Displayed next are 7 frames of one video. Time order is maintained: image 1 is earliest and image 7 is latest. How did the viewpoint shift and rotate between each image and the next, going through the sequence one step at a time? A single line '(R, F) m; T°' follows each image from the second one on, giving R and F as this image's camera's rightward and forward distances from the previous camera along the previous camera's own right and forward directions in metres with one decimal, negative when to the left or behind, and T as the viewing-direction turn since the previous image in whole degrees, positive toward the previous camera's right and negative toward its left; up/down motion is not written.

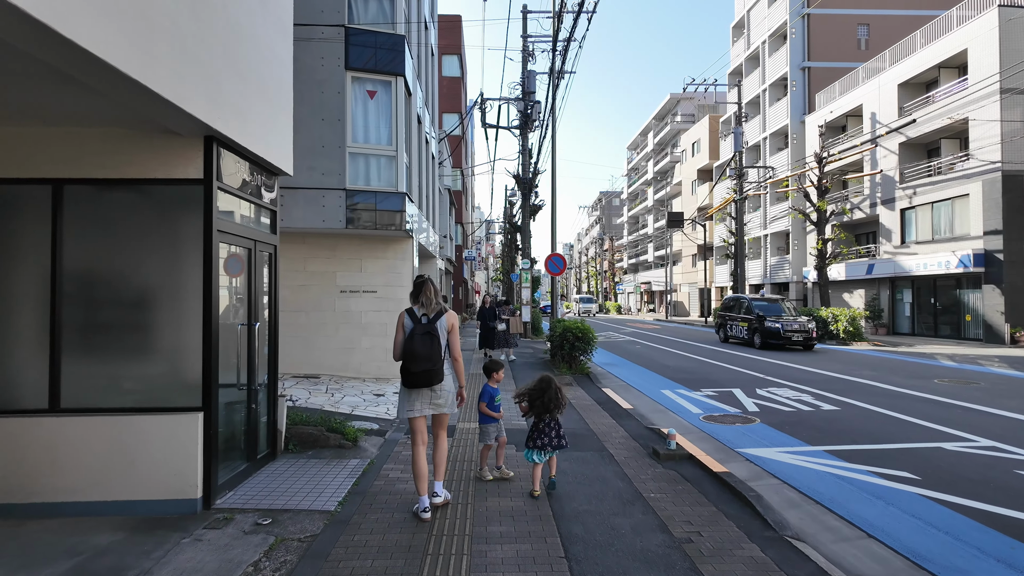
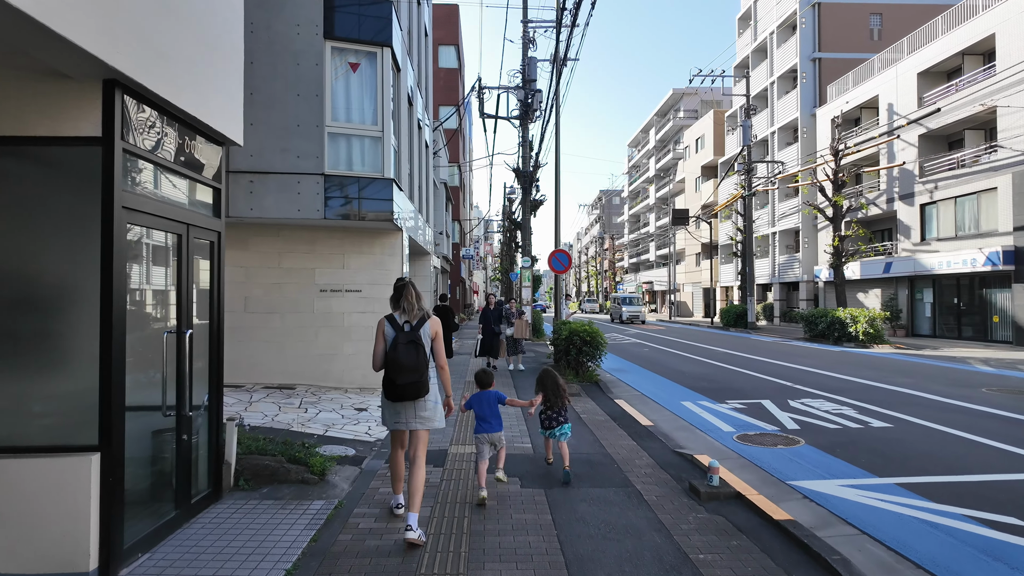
(0.0, +1.2) m; 0°
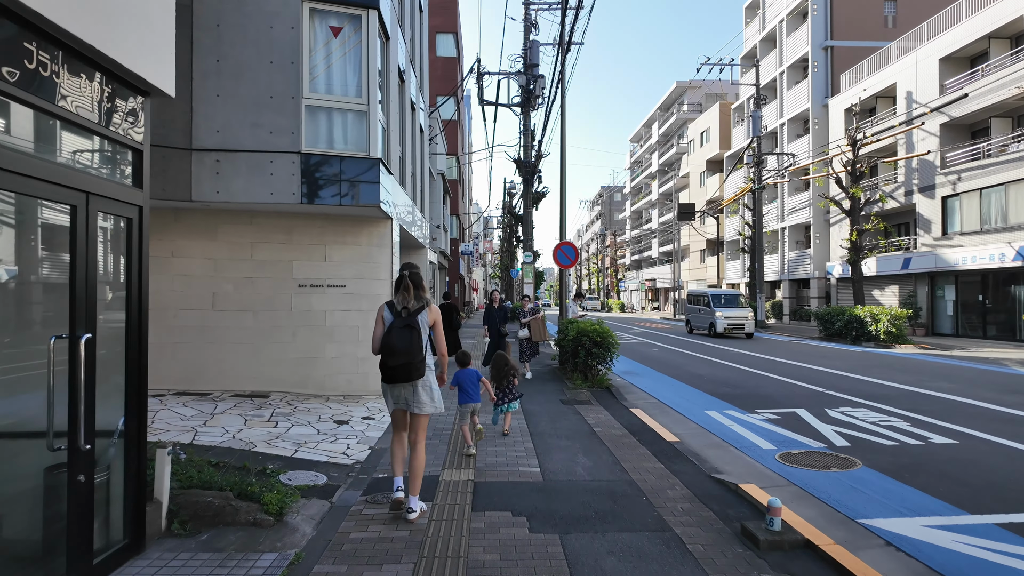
(0.0, +1.0) m; 0°
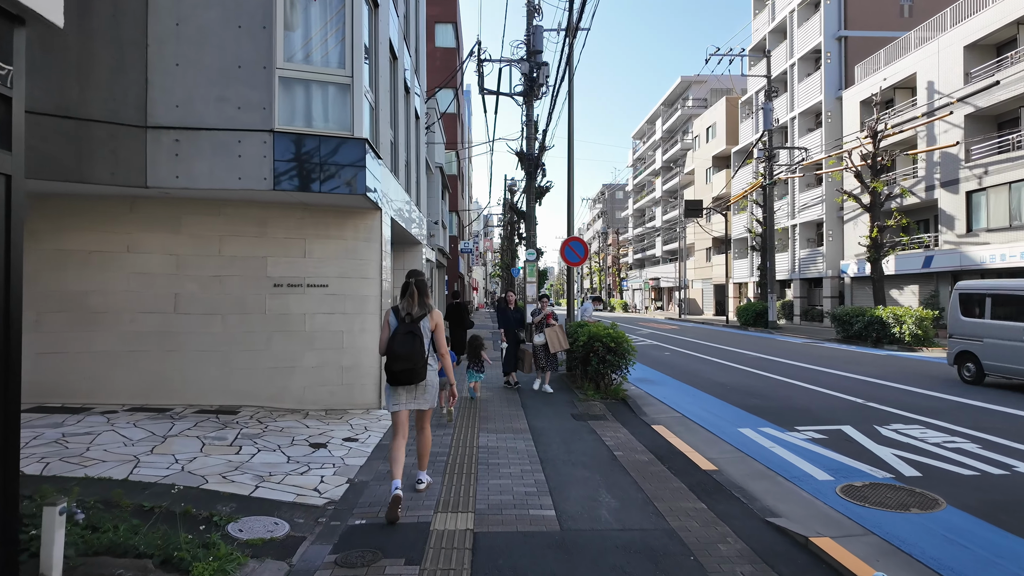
(-0.1, +1.0) m; 0°
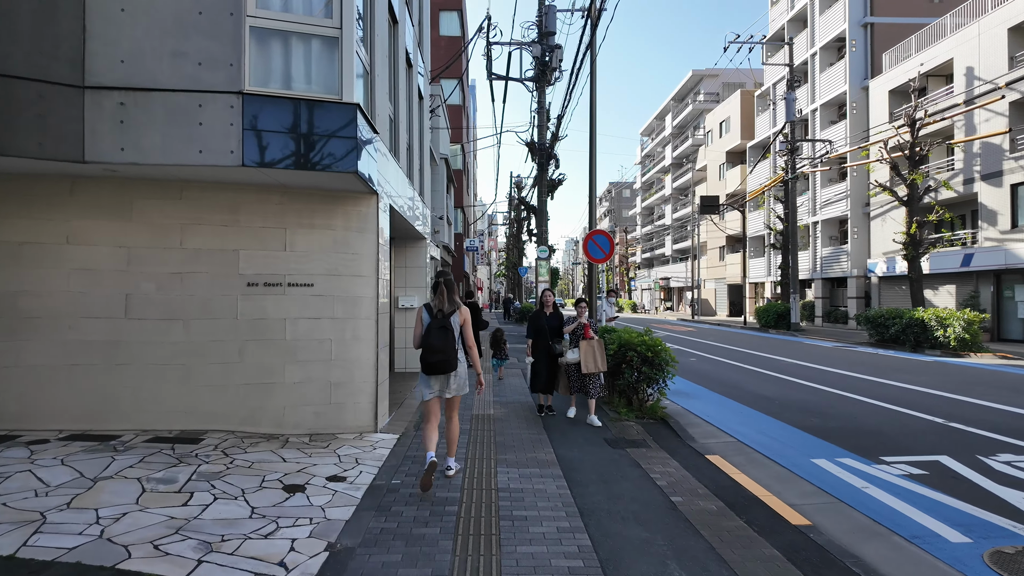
(-0.2, +1.3) m; 0°
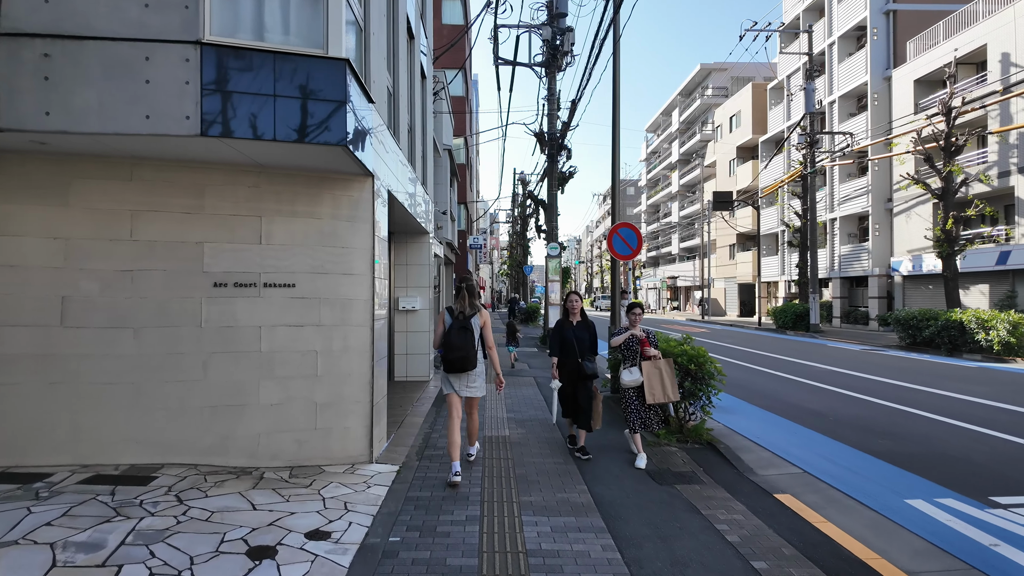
(-0.2, +1.1) m; 0°
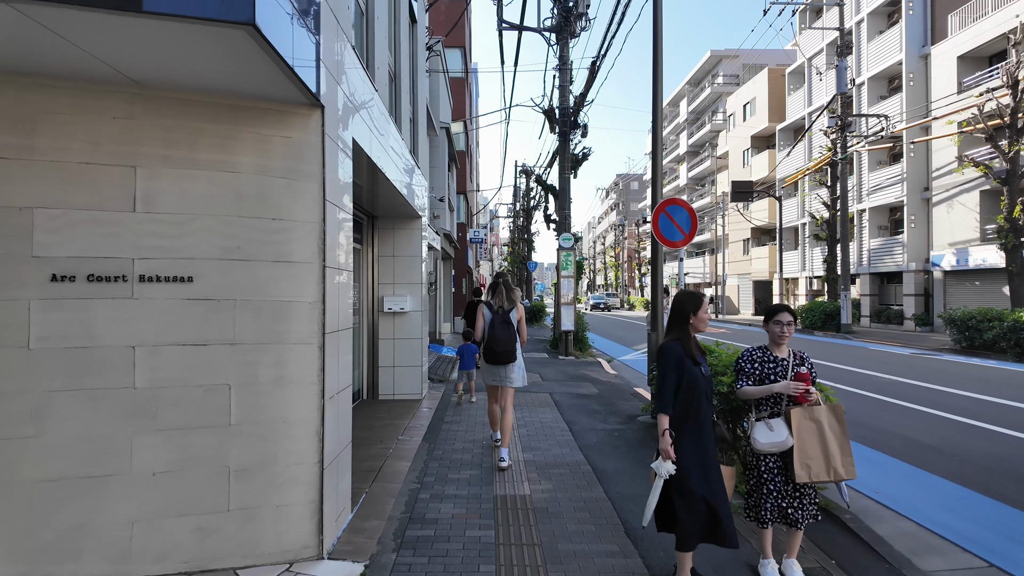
(-0.2, +2.0) m; 0°
